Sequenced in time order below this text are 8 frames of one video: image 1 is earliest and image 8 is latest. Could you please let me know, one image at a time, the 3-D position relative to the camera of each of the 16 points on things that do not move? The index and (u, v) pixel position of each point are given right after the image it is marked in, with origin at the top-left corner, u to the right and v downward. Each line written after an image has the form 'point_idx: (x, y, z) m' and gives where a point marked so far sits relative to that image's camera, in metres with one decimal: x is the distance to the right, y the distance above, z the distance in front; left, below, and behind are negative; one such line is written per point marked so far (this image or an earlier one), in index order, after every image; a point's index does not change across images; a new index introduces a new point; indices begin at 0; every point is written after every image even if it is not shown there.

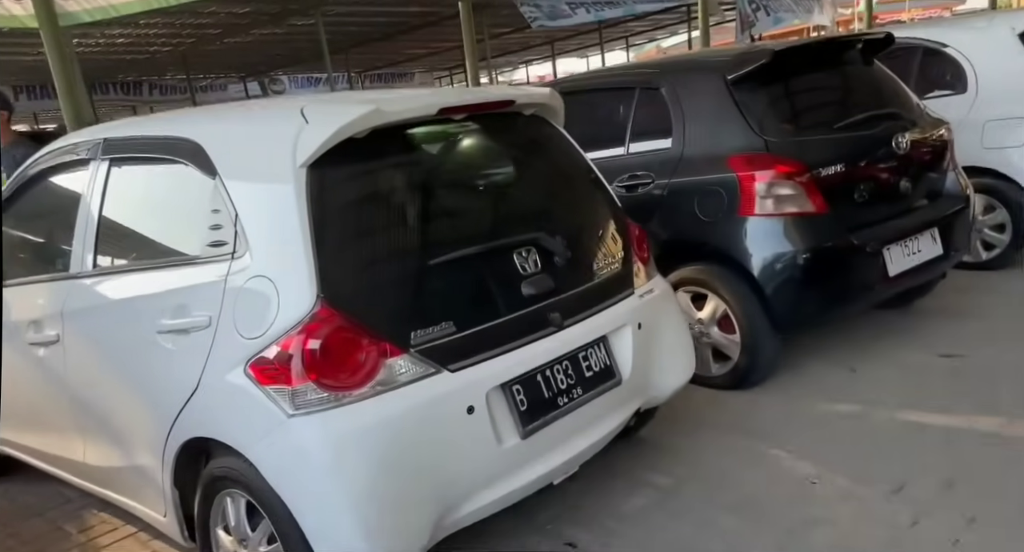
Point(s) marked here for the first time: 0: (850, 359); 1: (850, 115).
0: (+1.7, -0.4, +3.6) m
1: (+1.7, +0.8, +3.5) m
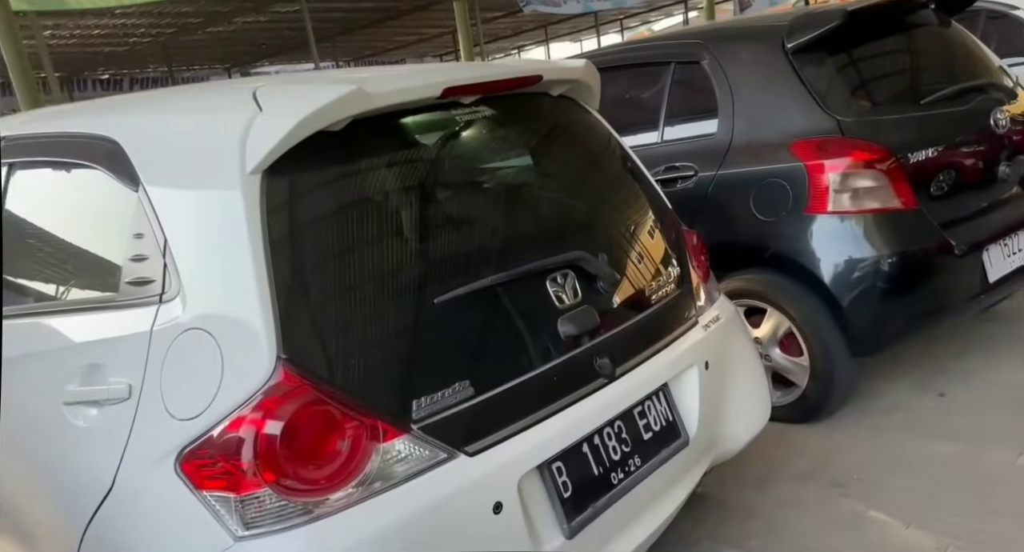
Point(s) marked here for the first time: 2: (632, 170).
0: (+1.8, -0.5, +3.0) m
1: (+1.7, +0.8, +3.0) m
2: (+0.4, +0.3, +2.2) m
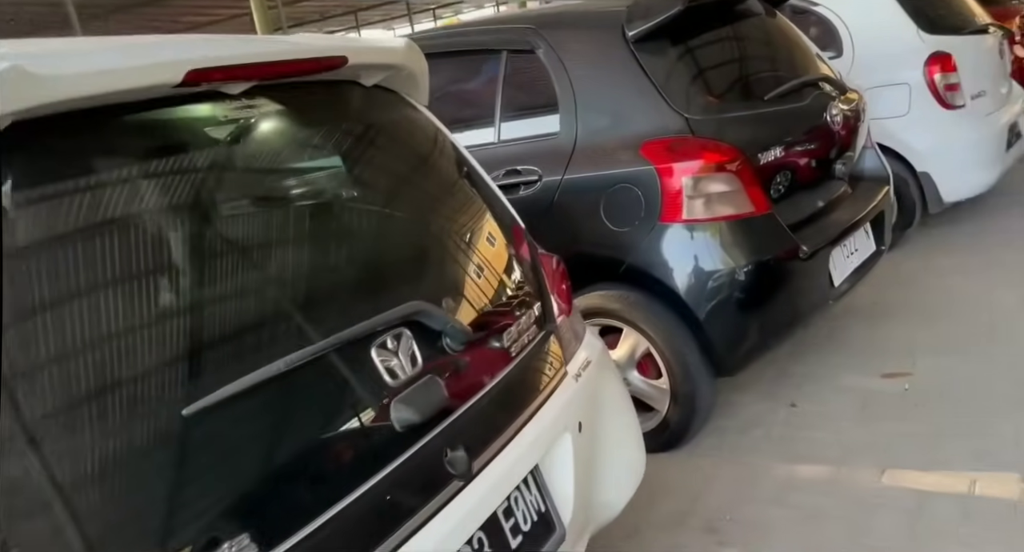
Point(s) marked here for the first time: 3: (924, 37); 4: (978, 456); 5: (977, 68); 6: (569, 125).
0: (+1.1, -0.5, +2.9) m
1: (+1.0, +0.8, +2.9) m
2: (-0.1, +0.2, +1.7) m
3: (+2.4, +1.4, +4.2) m
4: (+1.5, -0.6, +2.3) m
5: (+2.7, +1.2, +4.3) m
6: (+0.2, +0.6, +2.7) m
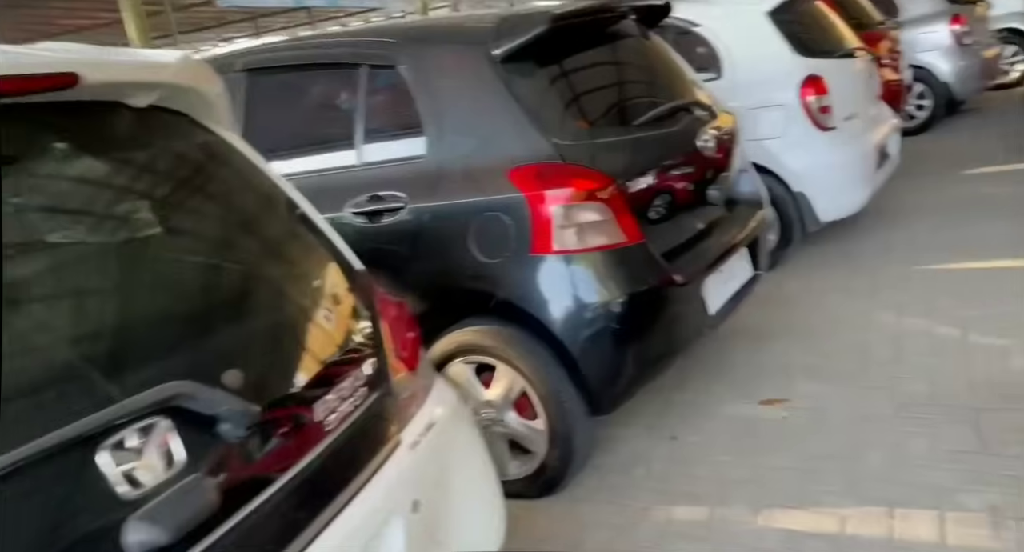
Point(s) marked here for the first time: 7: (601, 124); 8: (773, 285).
0: (+0.6, -0.6, +2.8) m
1: (+0.5, +0.6, +2.8) m
2: (-0.5, +0.1, +1.5) m
3: (+1.7, +1.3, +4.3) m
4: (+1.1, -0.7, +2.3) m
5: (+2.0, +1.1, +4.4) m
6: (-0.3, +0.4, +2.5) m
7: (+0.3, +0.5, +2.5) m
8: (+1.6, 0.0, +4.4) m
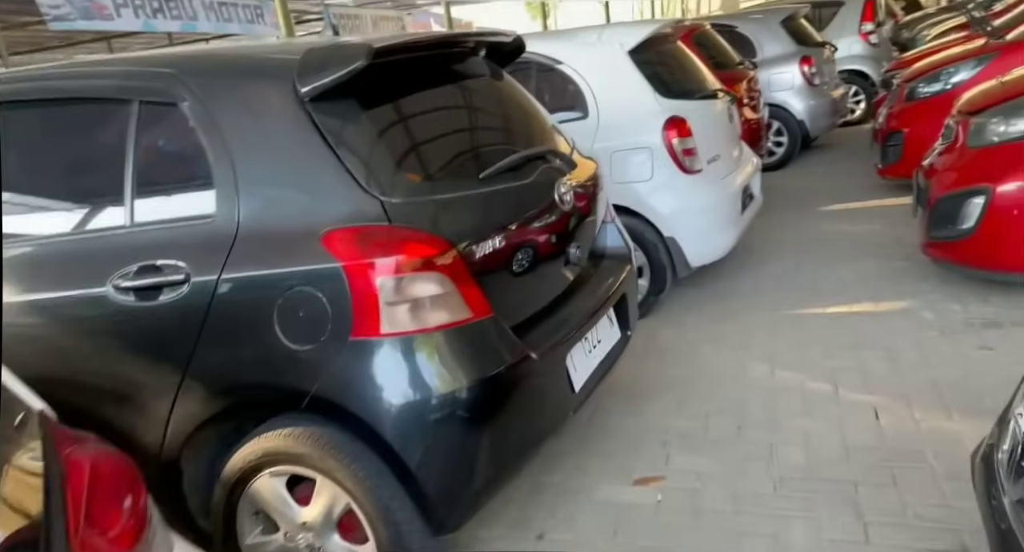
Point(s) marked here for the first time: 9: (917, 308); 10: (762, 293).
0: (+0.1, -0.8, +2.5) m
1: (-0.1, +0.4, +2.4) m
2: (-0.8, -0.1, +1.0) m
3: (+0.8, +1.0, +4.1) m
4: (+0.6, -0.9, +2.0) m
5: (+1.2, +0.8, +4.3) m
6: (-0.8, +0.2, +2.0) m
7: (-0.2, +0.3, +2.2) m
8: (+0.8, -0.3, +4.2) m
9: (+2.2, -0.2, +4.0) m
10: (+1.5, -0.1, +4.5) m
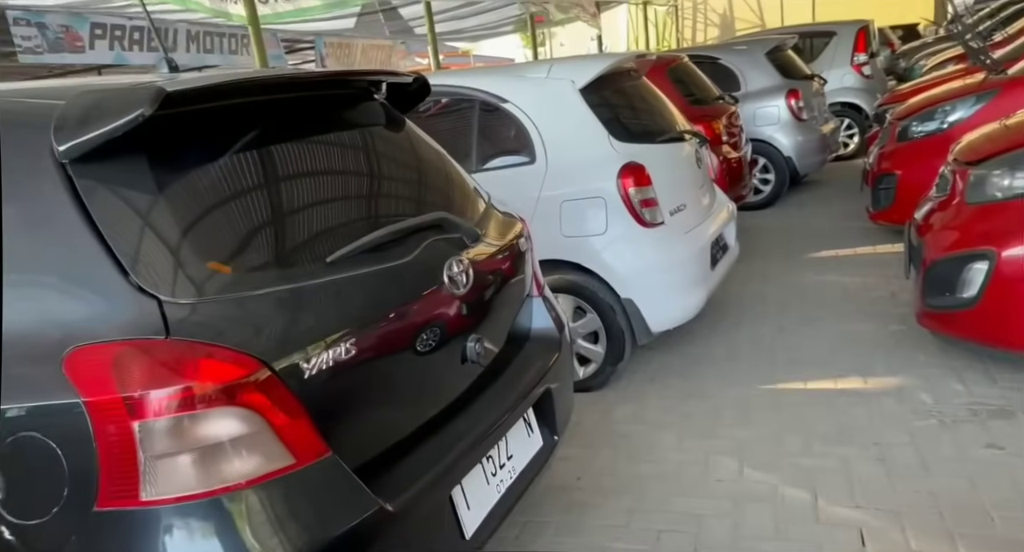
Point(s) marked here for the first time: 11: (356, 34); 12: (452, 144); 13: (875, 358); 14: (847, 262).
0: (-0.3, -1.1, +1.9) m
1: (-0.4, +0.1, +1.9) m
2: (-1.1, -0.3, +0.5) m
3: (+0.5, +0.6, +3.6) m
4: (+0.3, -1.1, +1.4) m
5: (+0.8, +0.5, +3.8) m
6: (-1.1, -0.1, +1.5) m
7: (-0.6, 0.0, +1.6) m
8: (+0.4, -0.7, +3.6) m
9: (+1.9, -0.5, +3.4) m
10: (+1.2, -0.5, +3.9) m
11: (-2.1, +3.3, +9.9) m
12: (-0.3, +0.7, +3.9) m
13: (+1.9, -0.4, +3.8) m
14: (+2.6, +0.1, +5.6) m
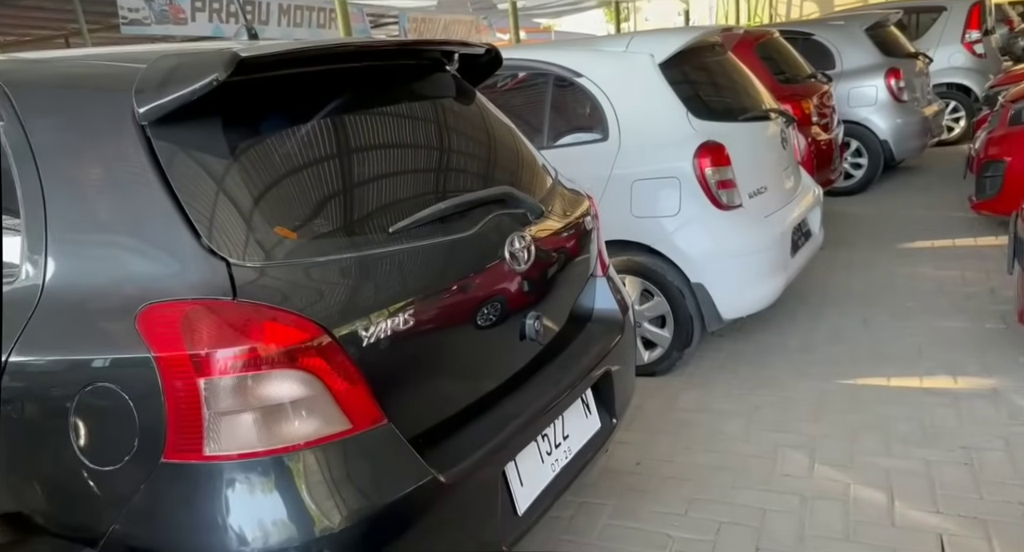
0: (-0.2, -1.0, +1.9) m
1: (-0.2, +0.2, +1.9) m
2: (-1.1, -0.3, +0.6) m
3: (+0.9, +0.7, +3.5) m
4: (+0.3, -1.1, +1.4) m
5: (+1.2, +0.6, +3.6) m
6: (-1.0, 0.0, +1.6) m
7: (-0.4, +0.1, +1.6) m
8: (+0.8, -0.6, +3.5) m
9: (+2.2, -0.5, +3.2) m
10: (+1.6, -0.4, +3.8) m
11: (-0.9, +3.6, +9.9) m
12: (+0.1, +0.8, +3.8) m
13: (+2.2, -0.4, +3.6) m
14: (+3.1, +0.2, +5.2) m
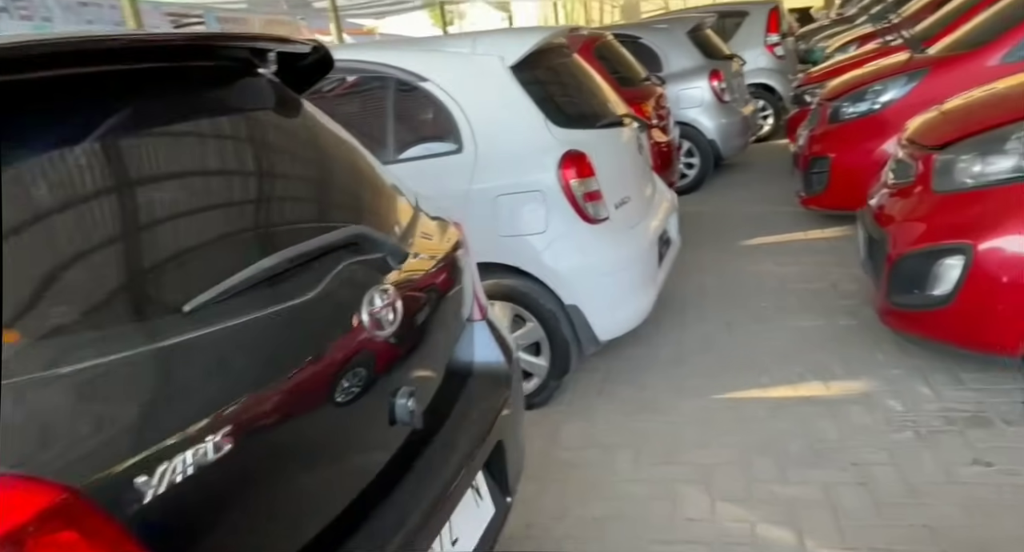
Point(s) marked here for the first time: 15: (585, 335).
0: (-0.4, -1.2, +1.4) m
1: (-0.5, 0.0, +1.4) m
2: (-1.0, -0.5, -0.1) m
3: (+0.2, +0.6, +3.1) m
4: (+0.2, -1.2, +1.0) m
5: (+0.5, +0.5, +3.4) m
6: (-1.2, -0.2, +0.9) m
7: (-0.6, -0.1, +1.1) m
8: (+0.1, -0.7, +3.2) m
9: (+1.6, -0.5, +3.1) m
10: (+0.9, -0.5, +3.6) m
11: (-3.2, +3.3, +9.0) m
12: (-0.7, +0.7, +3.3) m
13: (+1.5, -0.4, +3.5) m
14: (+2.0, +0.2, +5.4) m
15: (+0.3, -0.3, +3.3) m
